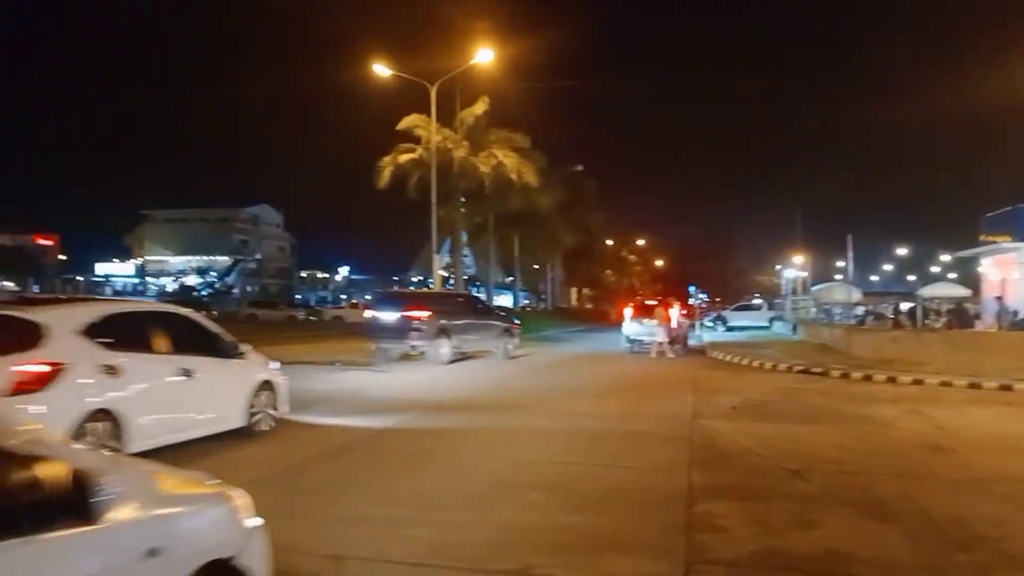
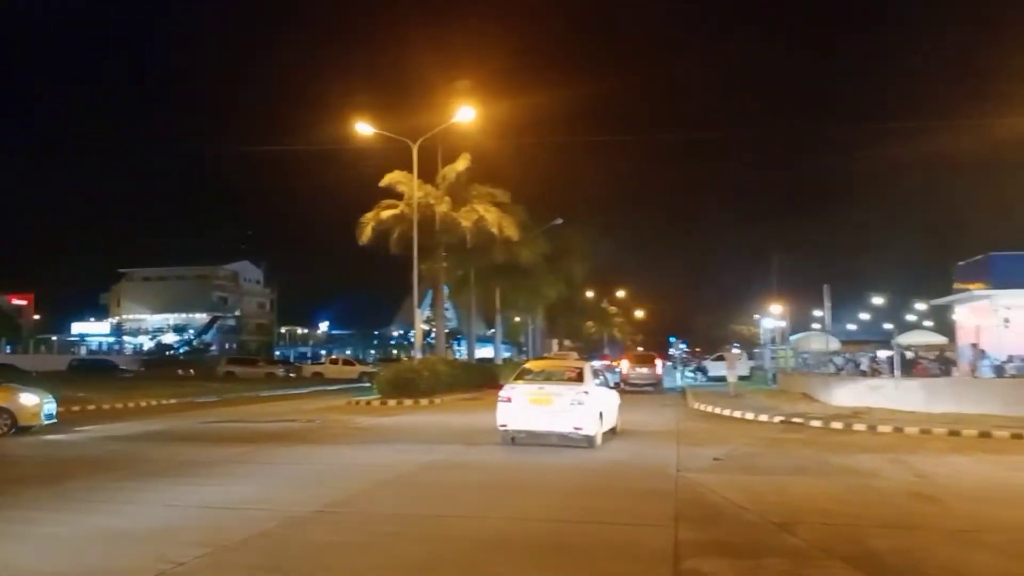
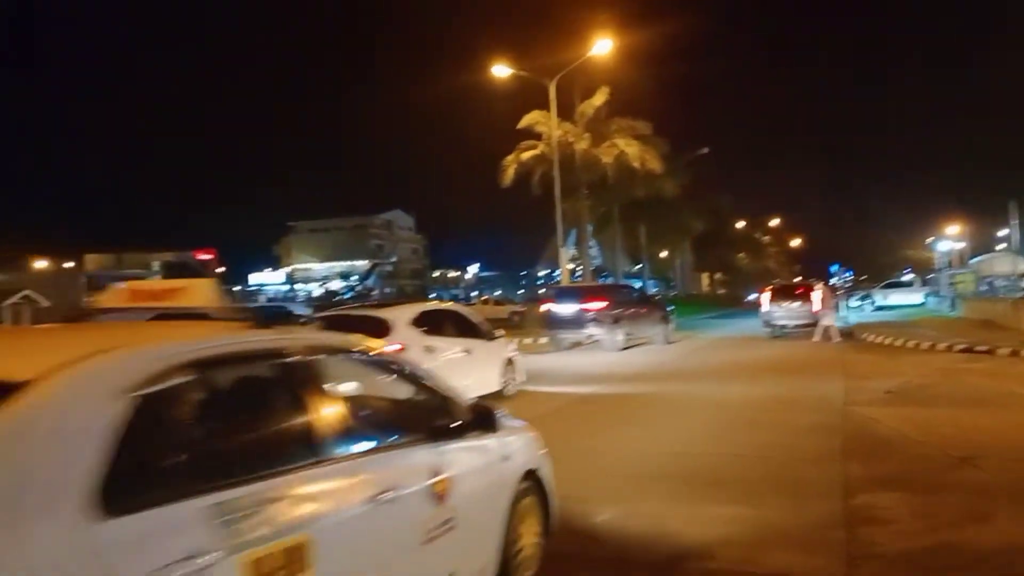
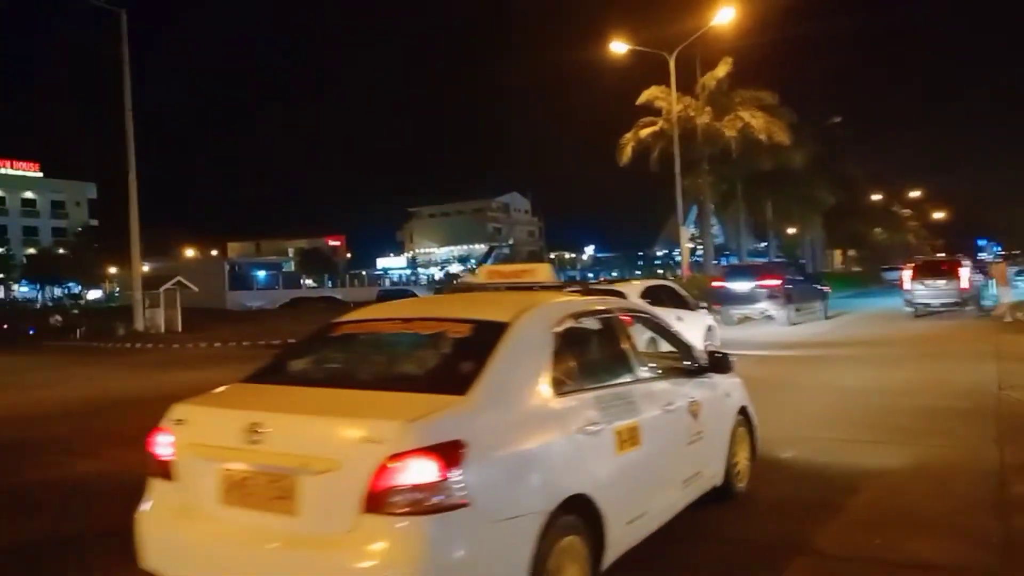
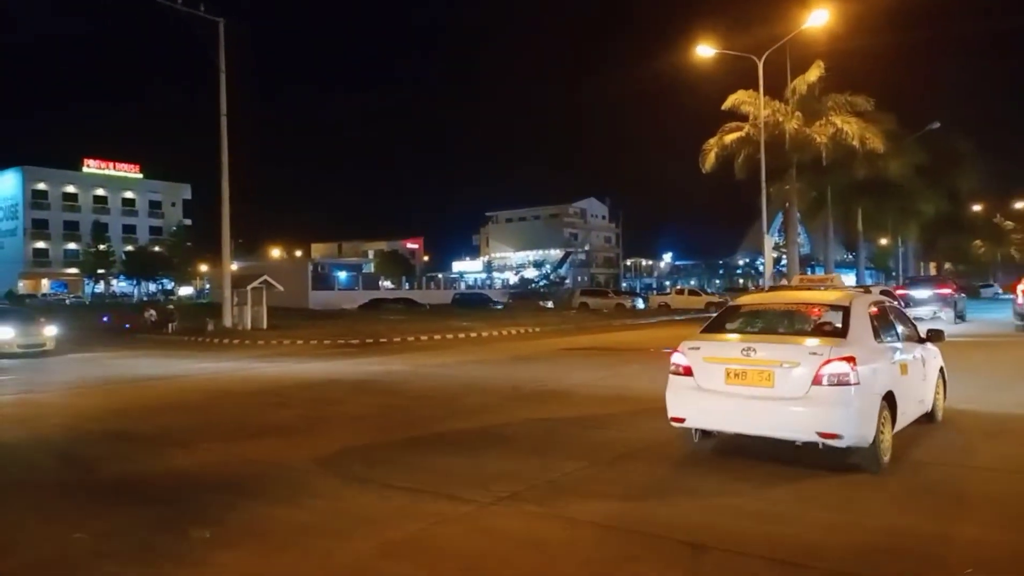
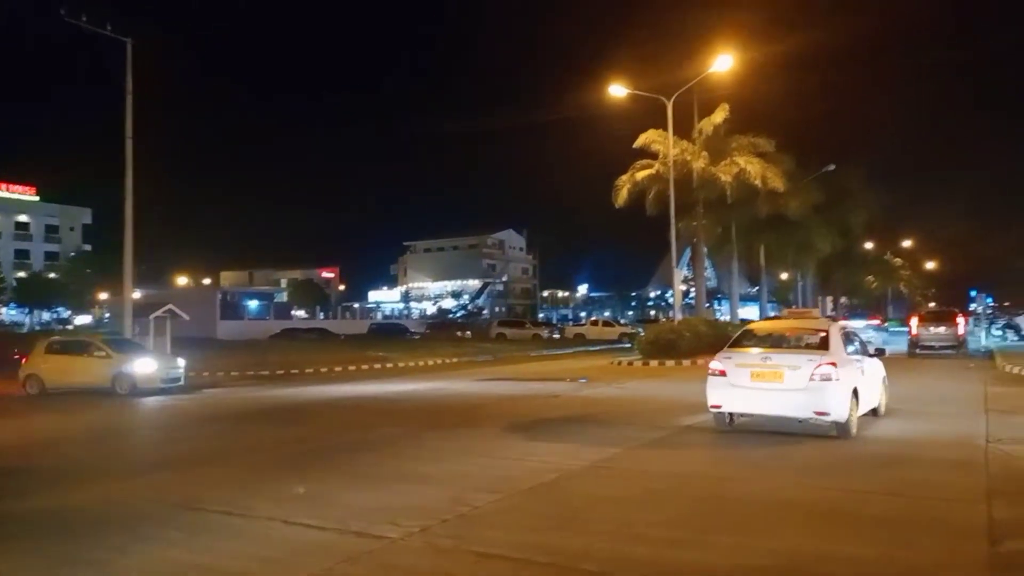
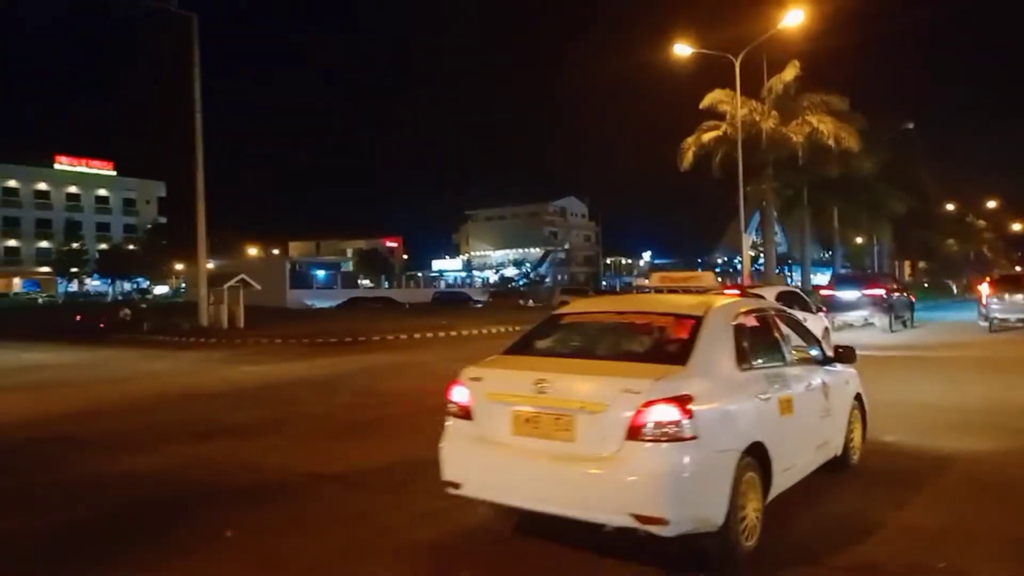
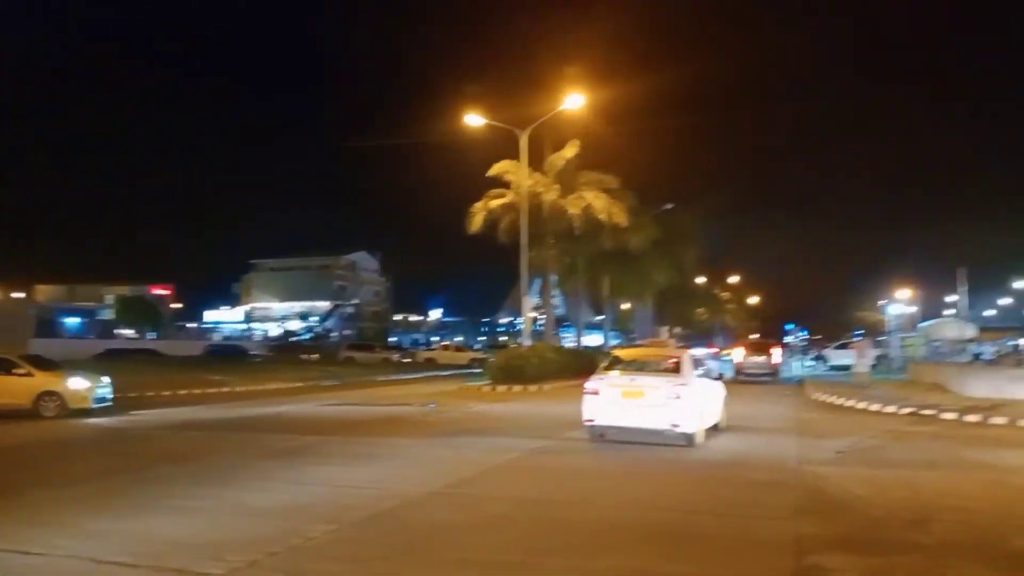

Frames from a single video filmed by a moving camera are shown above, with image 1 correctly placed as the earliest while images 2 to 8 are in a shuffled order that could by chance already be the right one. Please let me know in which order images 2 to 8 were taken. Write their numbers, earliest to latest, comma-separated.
3, 4, 7, 5, 6, 8, 2
